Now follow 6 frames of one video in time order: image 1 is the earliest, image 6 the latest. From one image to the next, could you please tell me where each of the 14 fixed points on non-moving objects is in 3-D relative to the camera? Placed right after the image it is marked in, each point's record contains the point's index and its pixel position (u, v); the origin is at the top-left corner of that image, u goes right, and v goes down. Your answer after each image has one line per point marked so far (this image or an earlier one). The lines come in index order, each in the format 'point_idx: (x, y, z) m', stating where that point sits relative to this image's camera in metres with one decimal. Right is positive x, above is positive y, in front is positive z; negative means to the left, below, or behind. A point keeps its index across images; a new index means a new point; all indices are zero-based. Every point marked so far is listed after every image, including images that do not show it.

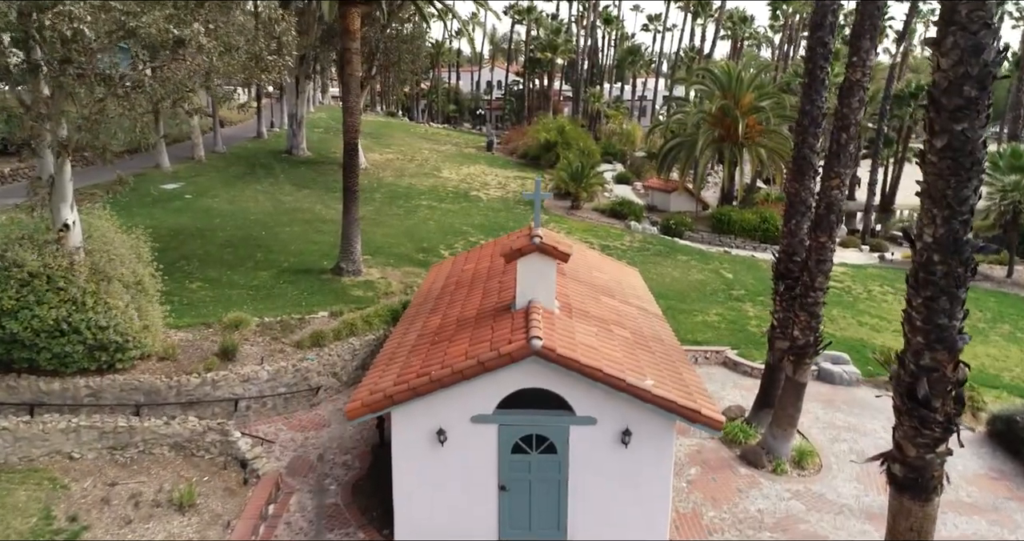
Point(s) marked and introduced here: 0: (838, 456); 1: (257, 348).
0: (+6.0, -3.4, +13.6) m
1: (-5.2, -1.6, +15.0) m
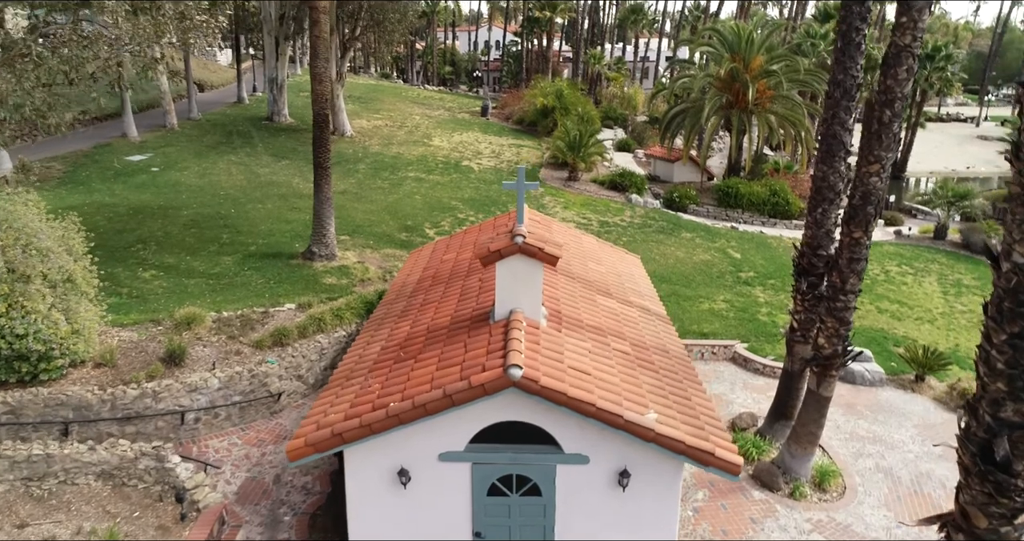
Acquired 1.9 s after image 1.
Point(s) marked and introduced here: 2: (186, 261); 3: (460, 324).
0: (+5.8, -3.3, +12.1) m
1: (-5.5, -1.4, +13.3) m
2: (-7.5, +0.2, +17.0) m
3: (-0.7, -0.7, +9.7) m
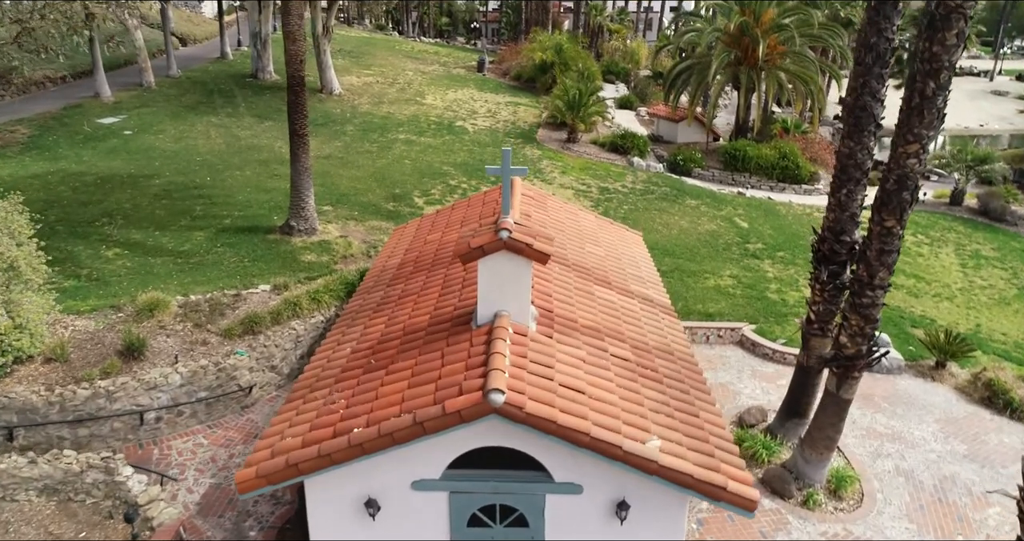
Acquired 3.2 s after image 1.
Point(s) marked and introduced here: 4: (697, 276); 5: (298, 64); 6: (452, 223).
0: (+5.6, -3.1, +11.1) m
1: (-5.7, -1.2, +12.3) m
2: (-7.7, +0.7, +15.8) m
3: (-0.9, -0.7, +8.6) m
4: (+4.5, -0.1, +17.9) m
5: (-4.6, +4.4, +15.7) m
6: (-1.1, +0.8, +13.0) m
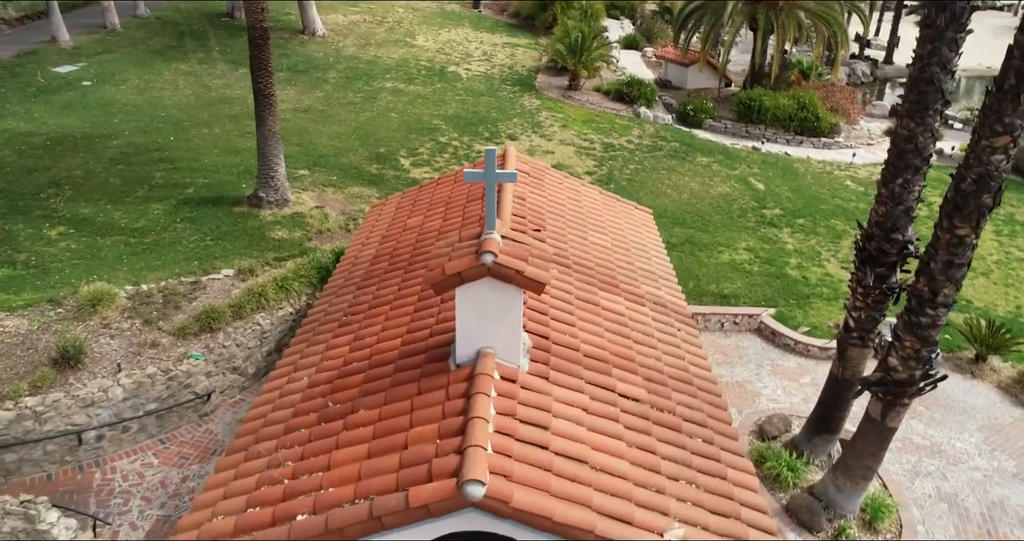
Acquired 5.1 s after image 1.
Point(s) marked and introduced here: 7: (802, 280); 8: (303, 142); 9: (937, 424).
0: (+5.5, -3.1, +9.8) m
1: (-5.8, -1.0, +10.8) m
2: (-7.8, +1.1, +14.1) m
3: (-1.0, -0.9, +7.1) m
4: (+4.4, +0.5, +16.3) m
5: (-4.7, +4.8, +13.7) m
6: (-1.2, +1.0, +11.3) m
7: (+6.1, -0.2, +15.4) m
8: (-5.3, +3.3, +18.8) m
9: (+6.6, -2.4, +11.4) m
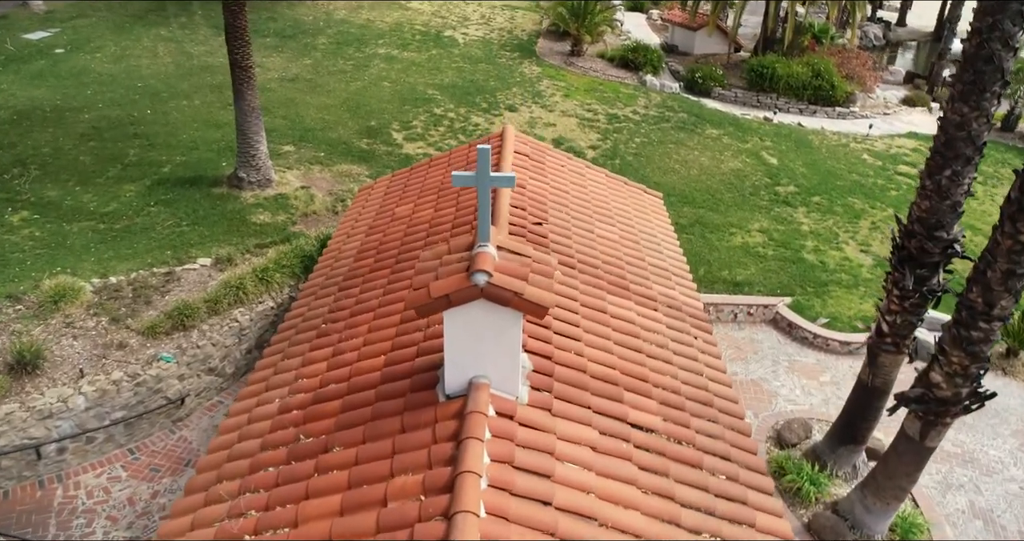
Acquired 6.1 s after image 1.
0: (+5.4, -3.1, +9.0) m
1: (-5.8, -1.0, +9.9) m
2: (-7.8, +1.4, +13.1) m
3: (-1.0, -1.0, +6.2) m
4: (+4.4, +0.8, +15.3) m
5: (-4.7, +5.0, +12.5) m
6: (-1.2, +1.1, +10.4) m
7: (+6.0, +0.1, +14.5) m
8: (-5.4, +3.8, +17.7) m
9: (+6.6, -2.3, +10.6) m
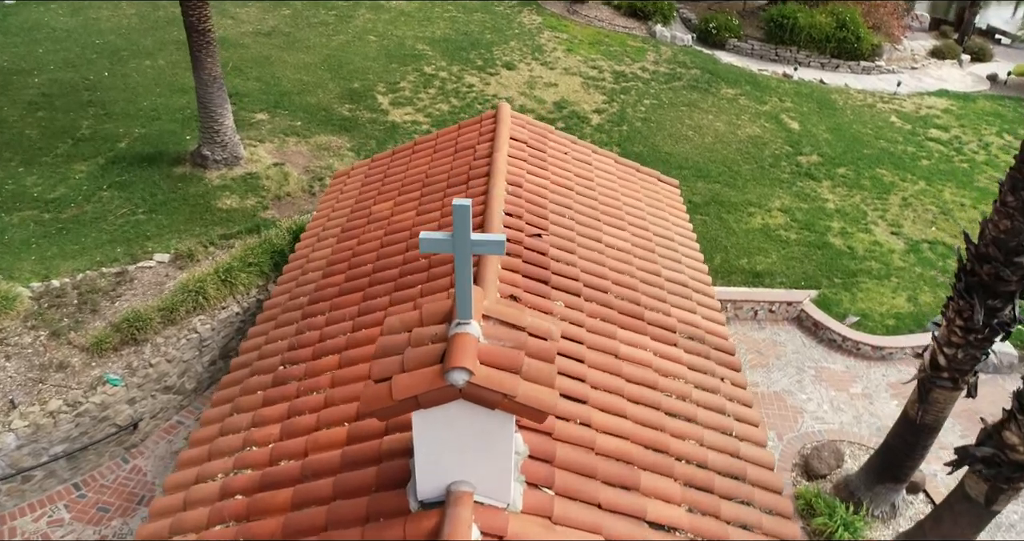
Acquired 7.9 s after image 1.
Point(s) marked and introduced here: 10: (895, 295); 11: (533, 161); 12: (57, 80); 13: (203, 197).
0: (+5.4, -3.3, +8.0) m
1: (-5.9, -1.1, +8.7) m
2: (-7.9, +1.5, +11.7) m
3: (-1.1, -1.4, +5.0) m
4: (+4.3, +1.1, +13.9) m
5: (-4.8, +5.1, +10.8) m
6: (-1.3, +1.0, +9.0) m
7: (+6.0, +0.4, +13.2) m
8: (-5.4, +4.3, +16.1) m
9: (+6.5, -2.3, +9.4) m
10: (+6.4, -0.4, +12.2) m
11: (+0.2, +1.3, +8.9) m
12: (-9.0, +3.7, +14.5) m
13: (-5.0, +1.2, +11.9) m
